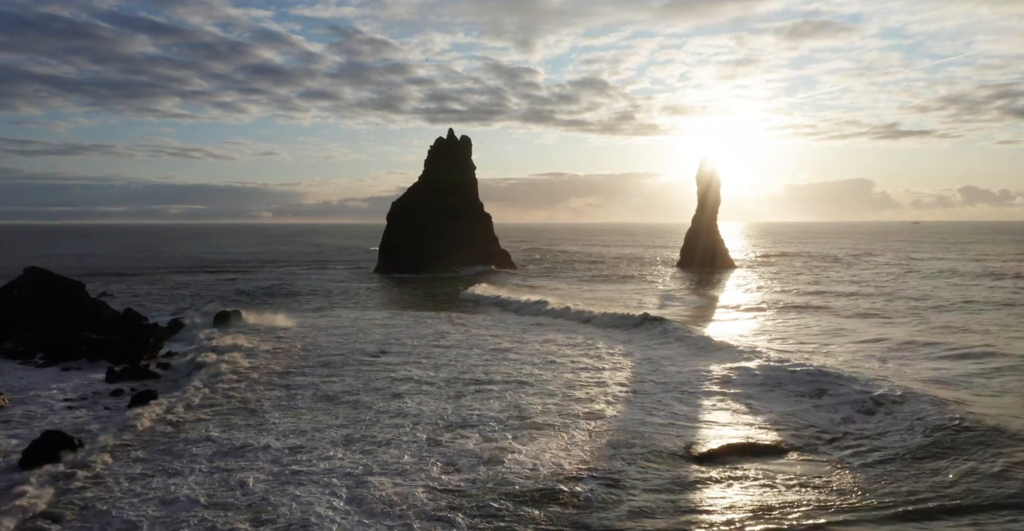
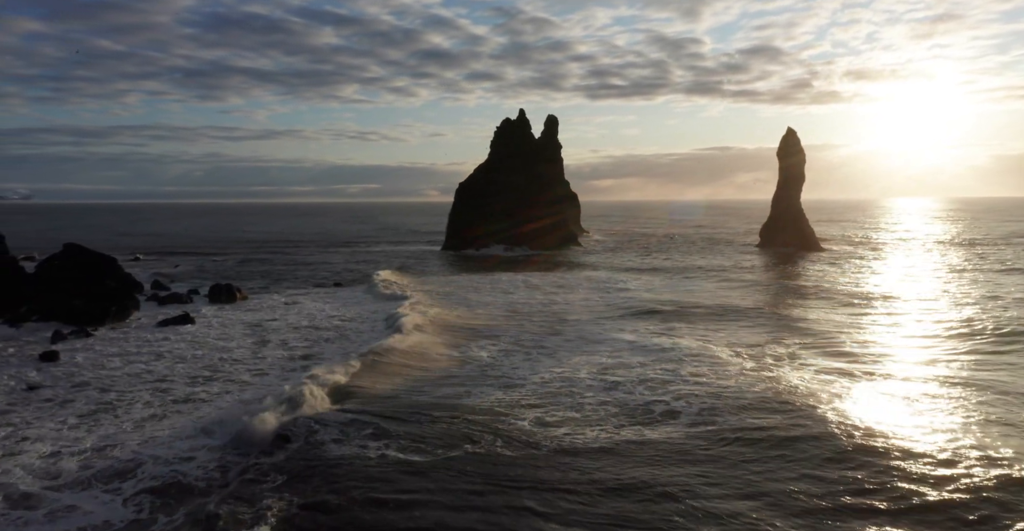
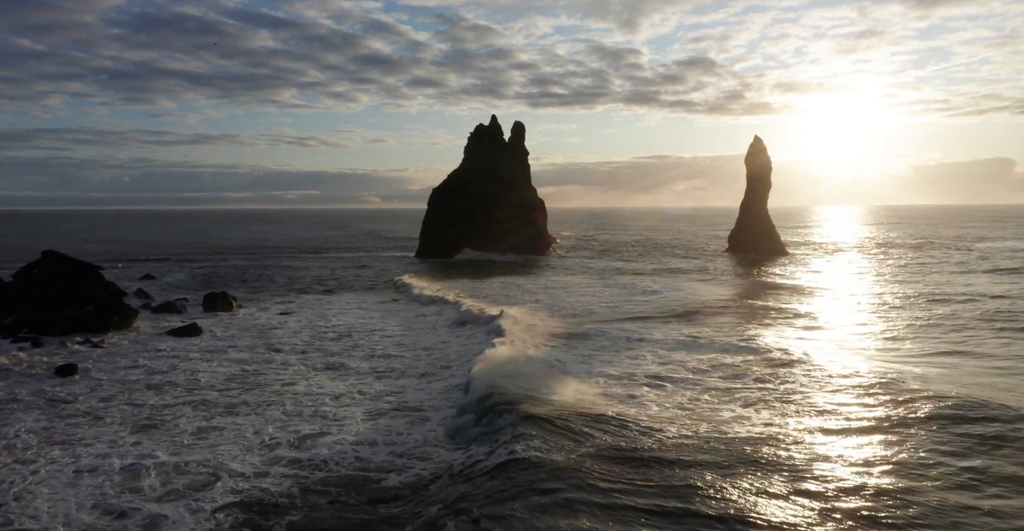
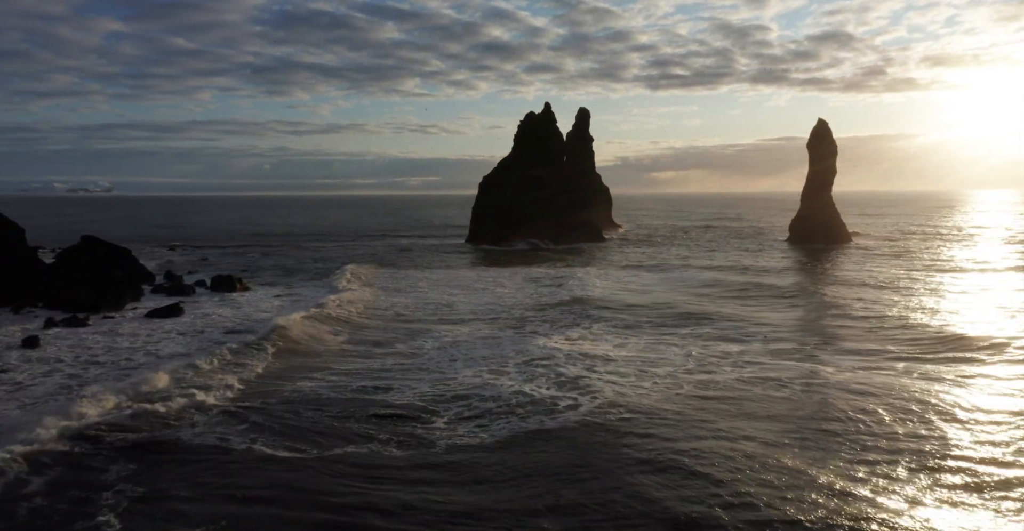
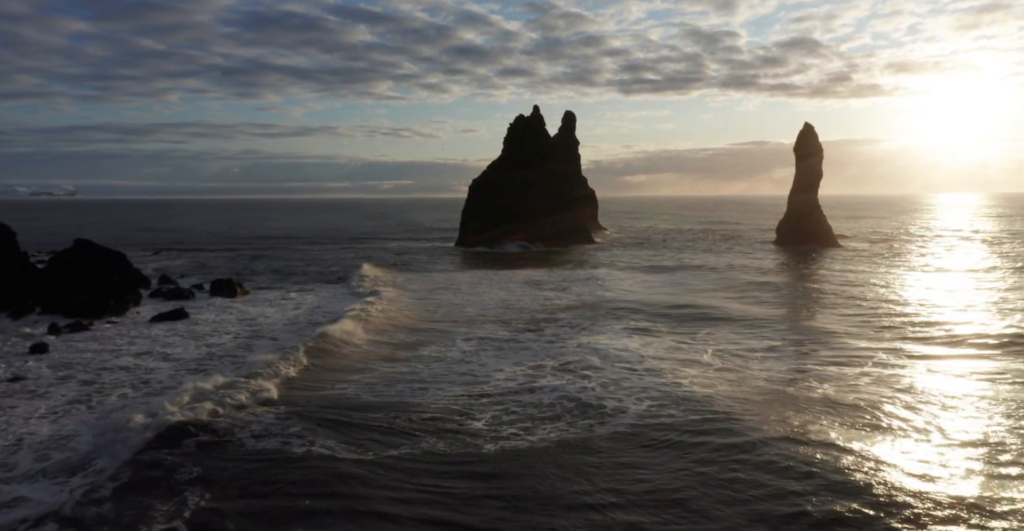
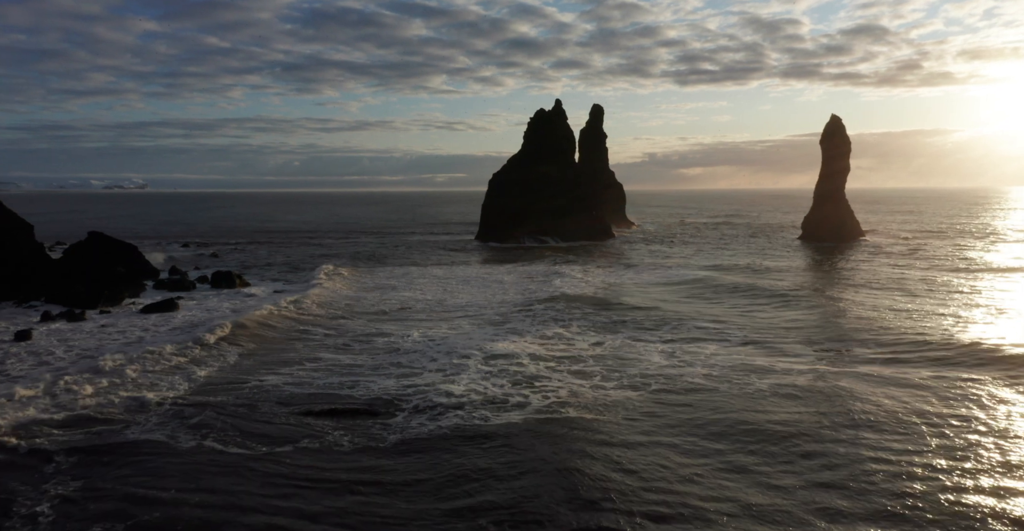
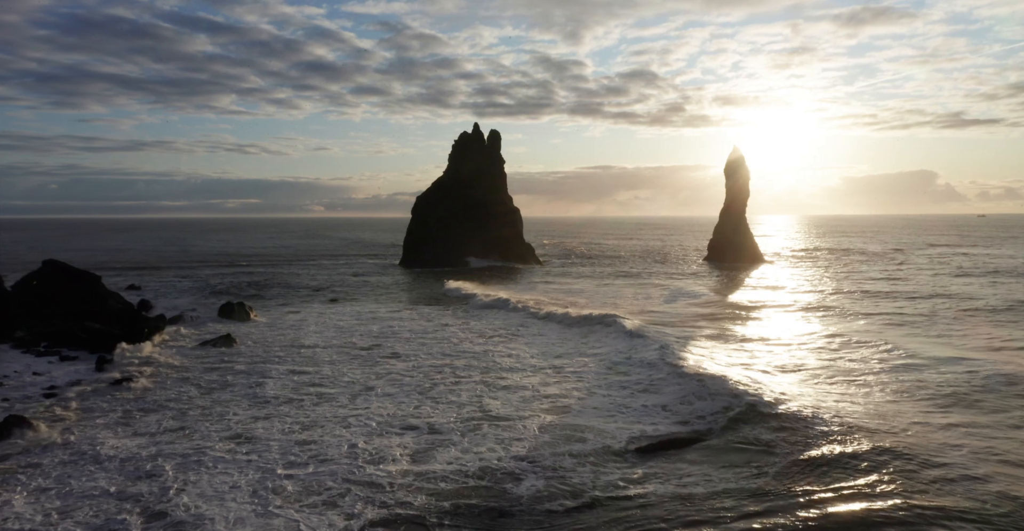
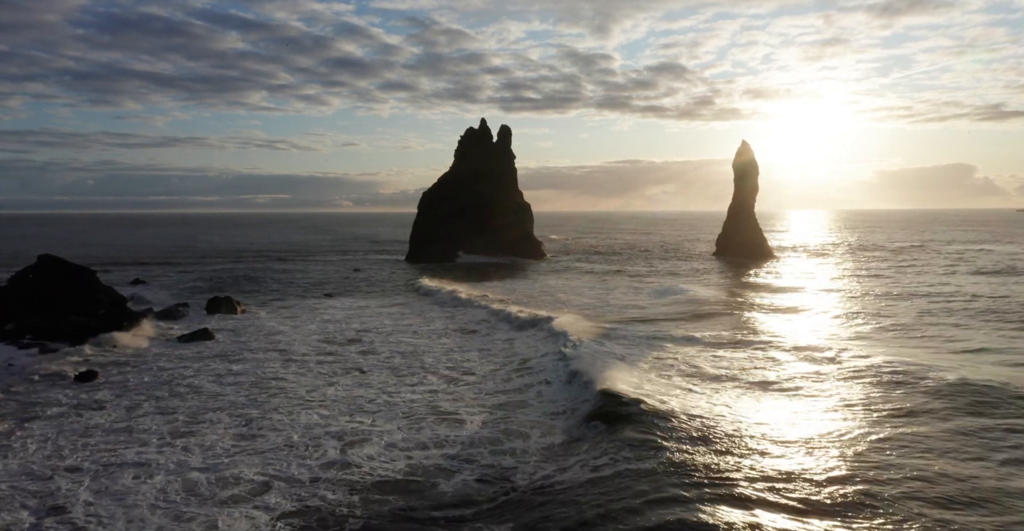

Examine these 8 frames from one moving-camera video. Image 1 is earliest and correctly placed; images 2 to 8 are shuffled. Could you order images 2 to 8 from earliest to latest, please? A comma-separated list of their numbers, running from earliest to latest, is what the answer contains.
7, 8, 3, 2, 5, 4, 6
